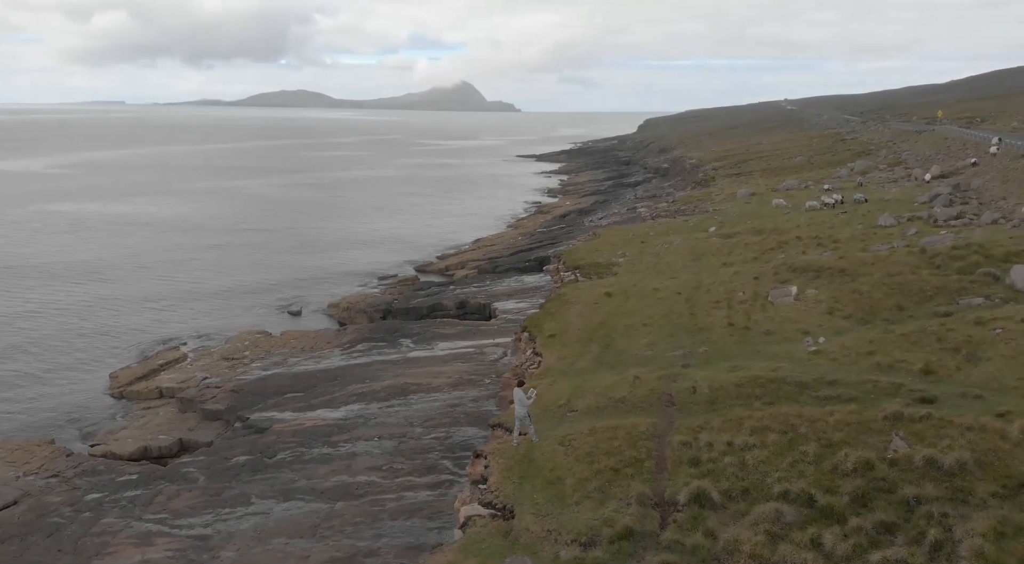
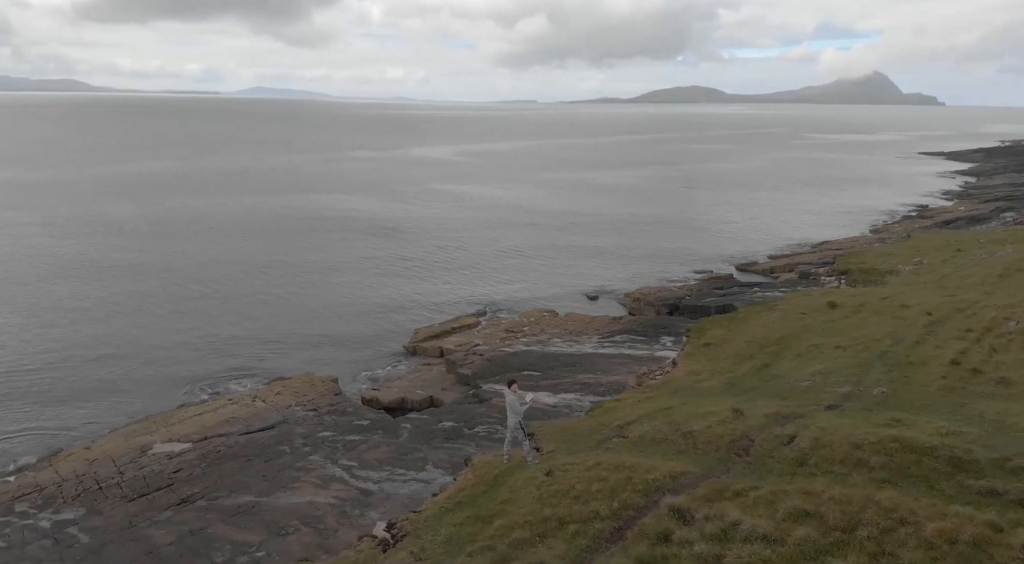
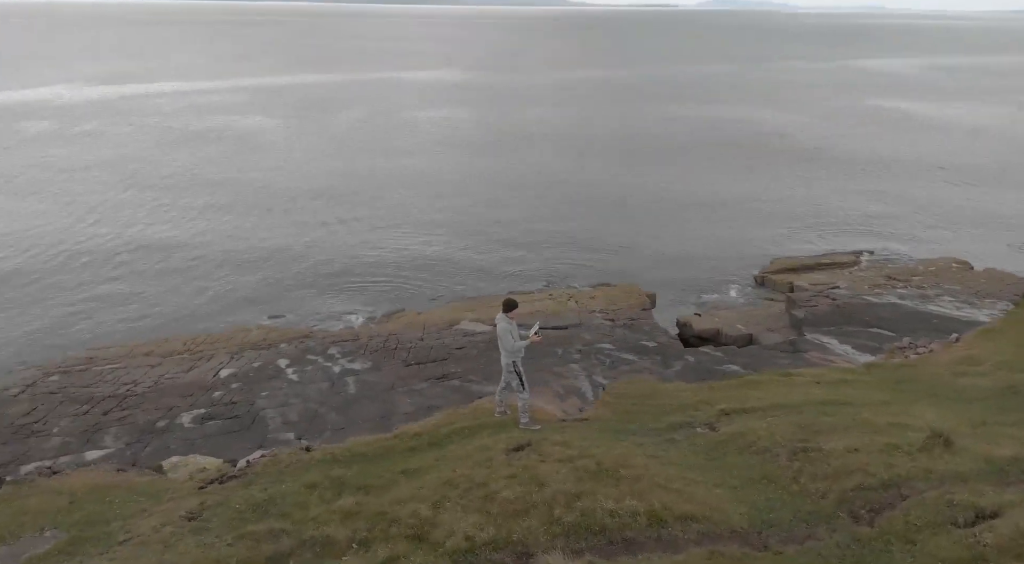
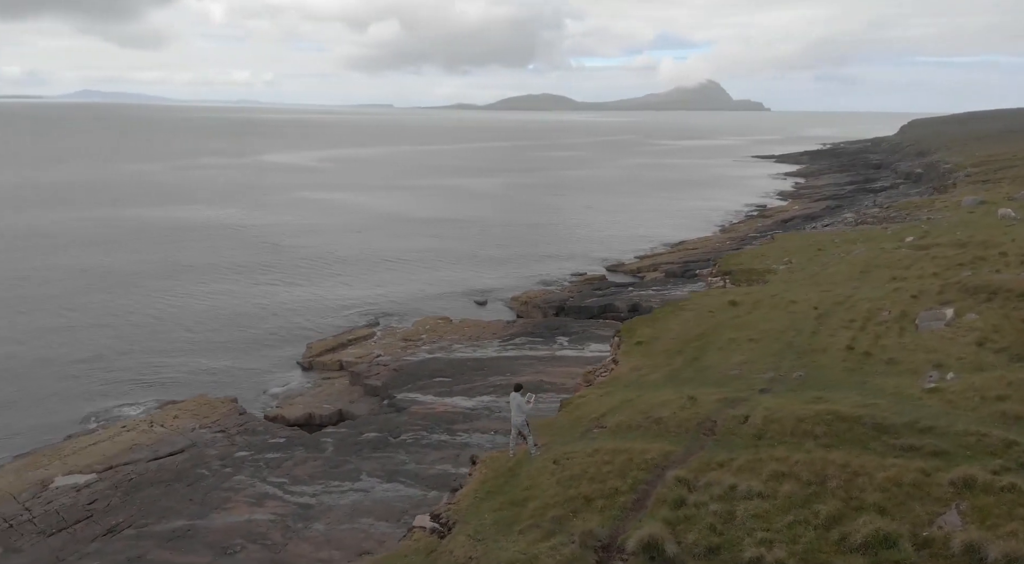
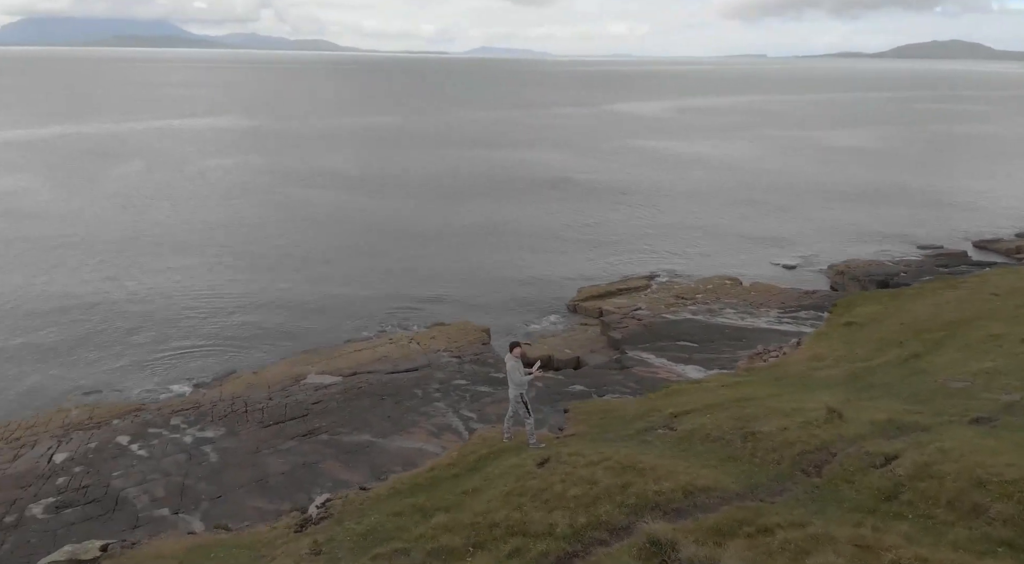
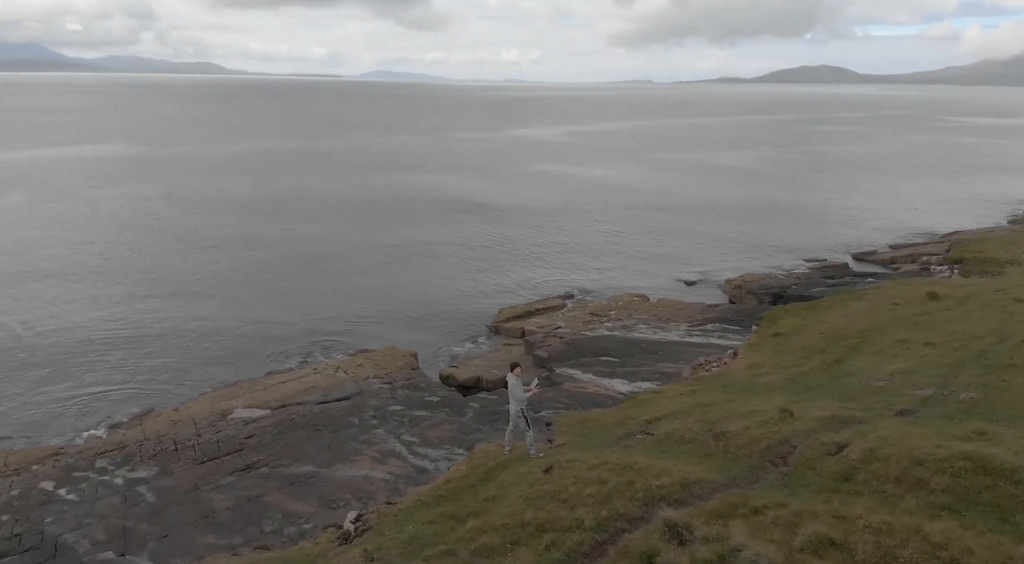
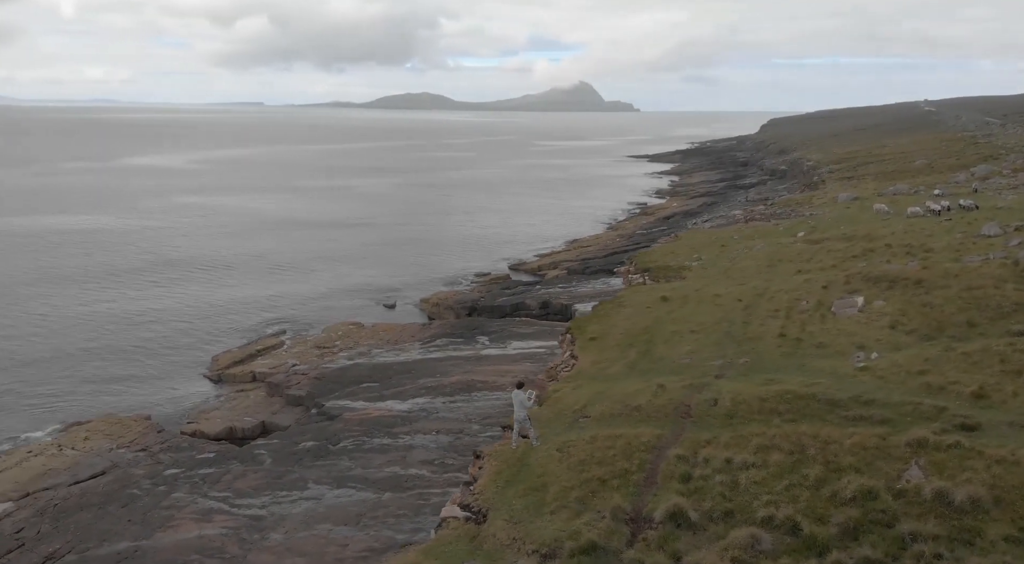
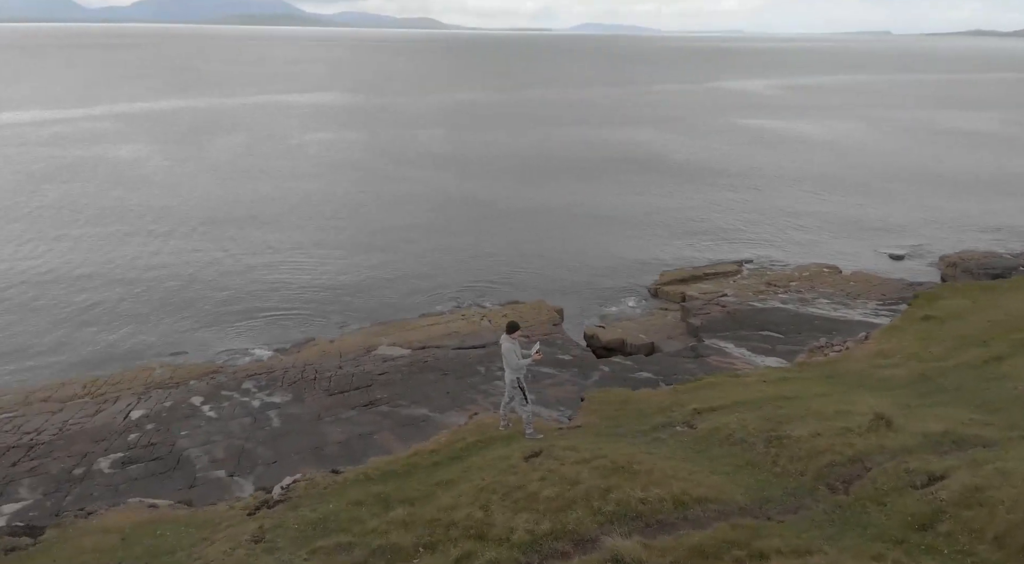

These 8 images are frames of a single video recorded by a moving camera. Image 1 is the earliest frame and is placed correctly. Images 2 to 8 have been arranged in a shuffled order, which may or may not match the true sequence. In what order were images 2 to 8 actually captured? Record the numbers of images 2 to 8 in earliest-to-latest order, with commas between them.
7, 4, 2, 6, 5, 8, 3
